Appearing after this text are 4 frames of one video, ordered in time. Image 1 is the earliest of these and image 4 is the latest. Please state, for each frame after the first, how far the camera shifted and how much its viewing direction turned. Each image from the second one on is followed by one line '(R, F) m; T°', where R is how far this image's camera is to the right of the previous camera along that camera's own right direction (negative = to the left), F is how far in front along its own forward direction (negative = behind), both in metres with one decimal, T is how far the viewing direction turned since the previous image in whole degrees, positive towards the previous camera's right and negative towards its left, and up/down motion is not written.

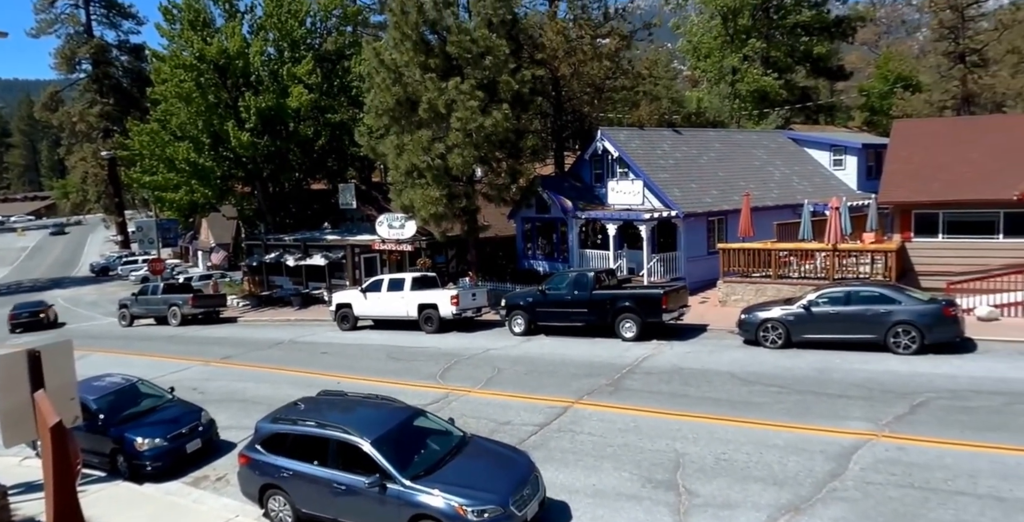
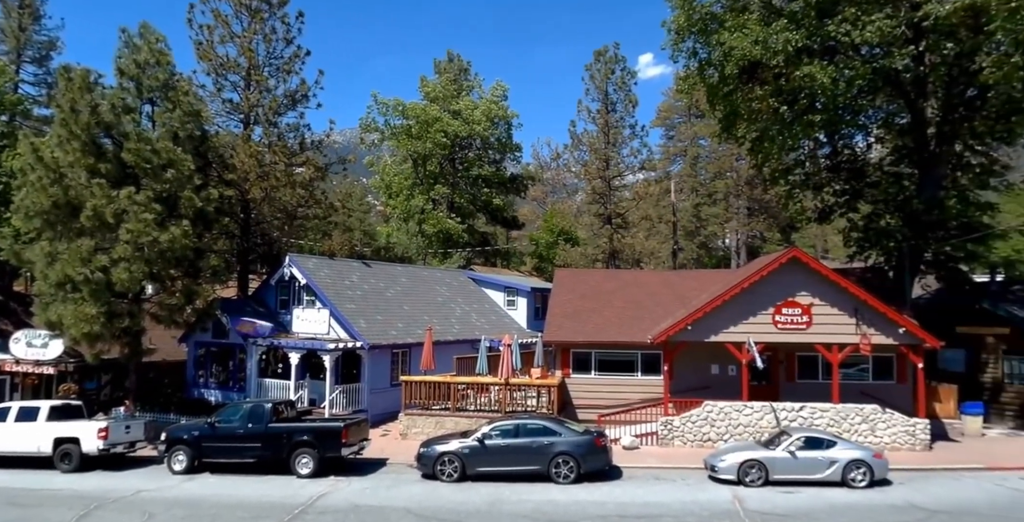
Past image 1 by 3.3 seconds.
(+1.4, -0.3) m; +21°
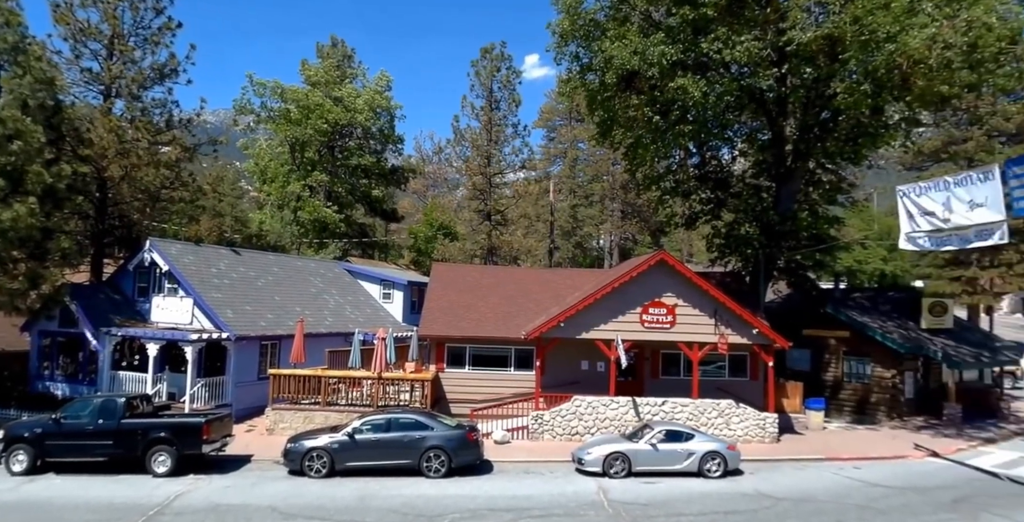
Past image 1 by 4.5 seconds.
(+0.3, -0.1) m; +9°
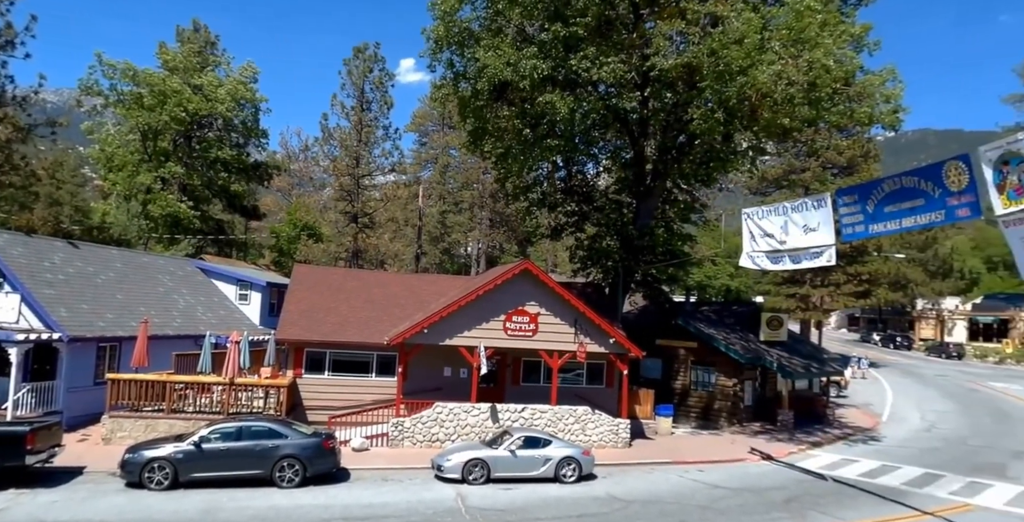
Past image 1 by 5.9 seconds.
(+0.3, -0.1) m; +10°
